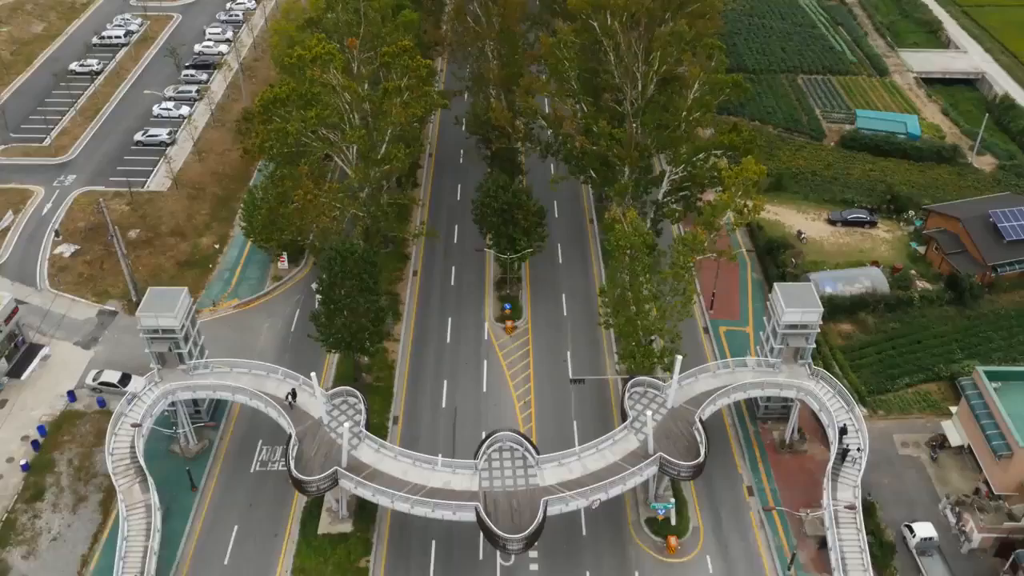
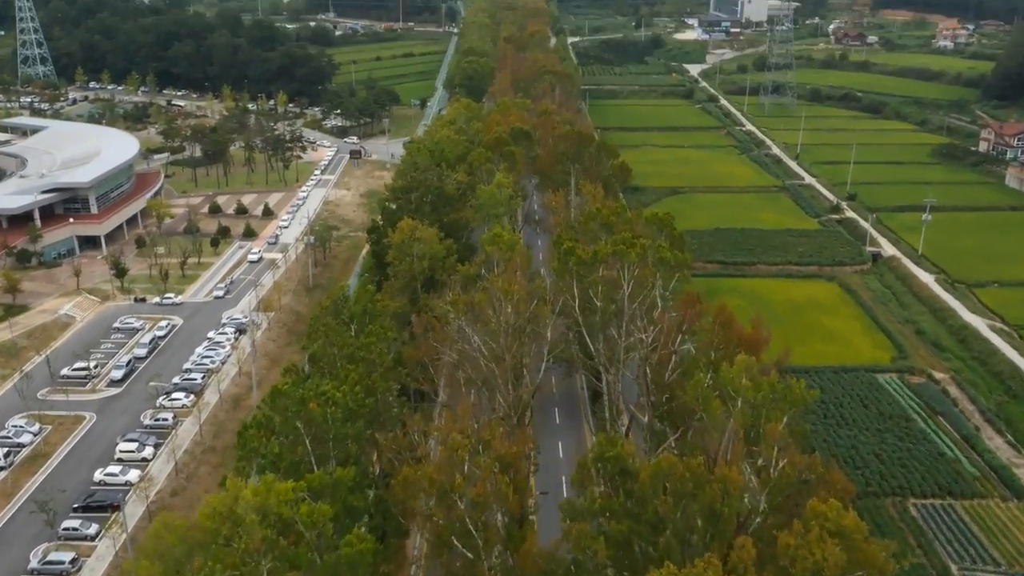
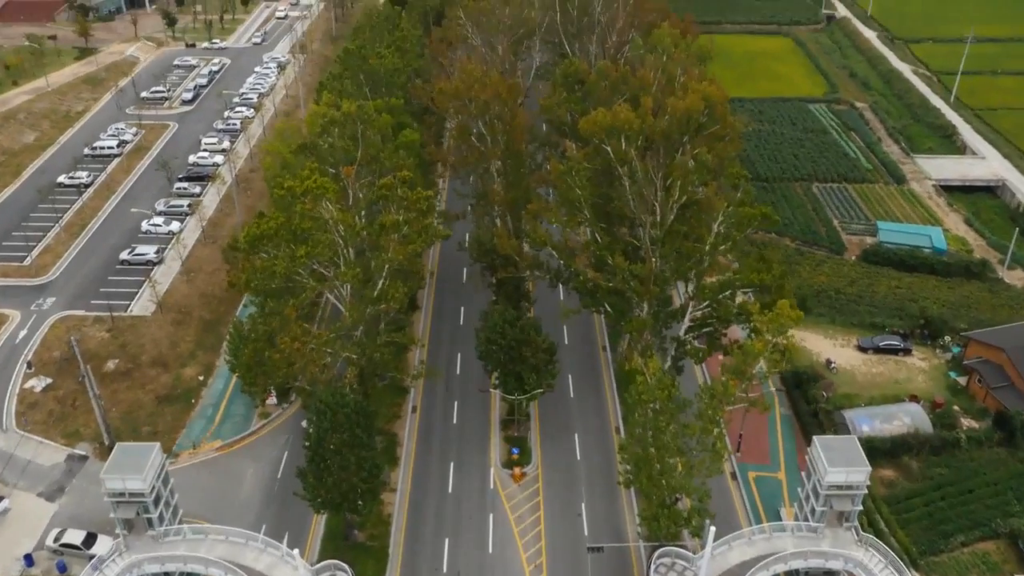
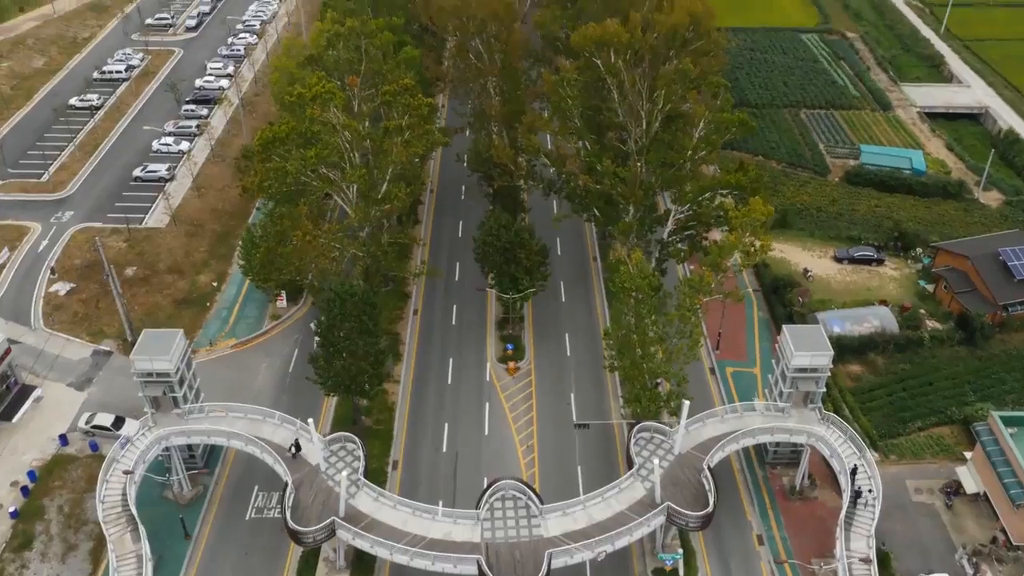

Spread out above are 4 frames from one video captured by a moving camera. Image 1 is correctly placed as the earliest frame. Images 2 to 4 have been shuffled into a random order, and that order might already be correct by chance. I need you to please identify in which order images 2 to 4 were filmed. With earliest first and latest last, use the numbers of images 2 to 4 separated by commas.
4, 3, 2
